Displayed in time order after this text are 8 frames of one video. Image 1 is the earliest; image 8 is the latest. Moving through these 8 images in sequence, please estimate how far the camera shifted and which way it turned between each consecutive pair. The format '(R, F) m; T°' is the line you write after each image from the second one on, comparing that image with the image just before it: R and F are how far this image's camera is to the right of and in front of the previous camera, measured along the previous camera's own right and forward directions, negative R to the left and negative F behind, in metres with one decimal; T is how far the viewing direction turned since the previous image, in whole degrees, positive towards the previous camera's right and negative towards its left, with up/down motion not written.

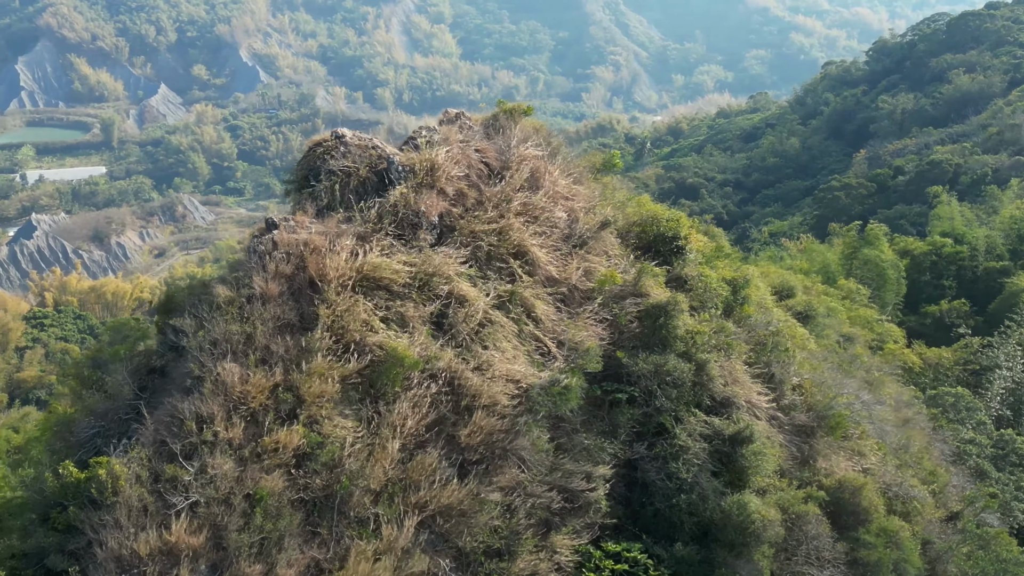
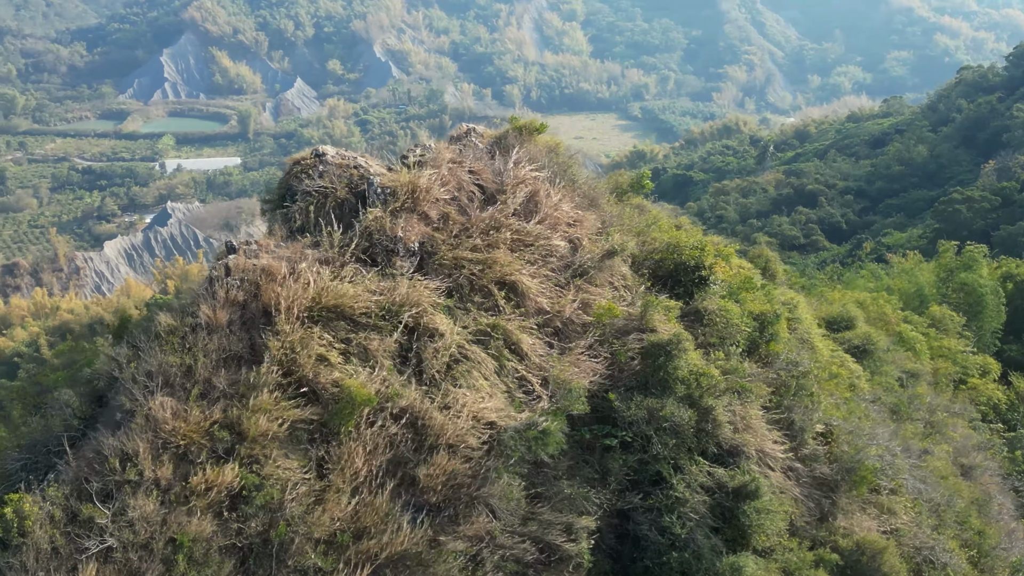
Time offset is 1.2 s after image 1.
(+0.7, +0.4) m; -6°
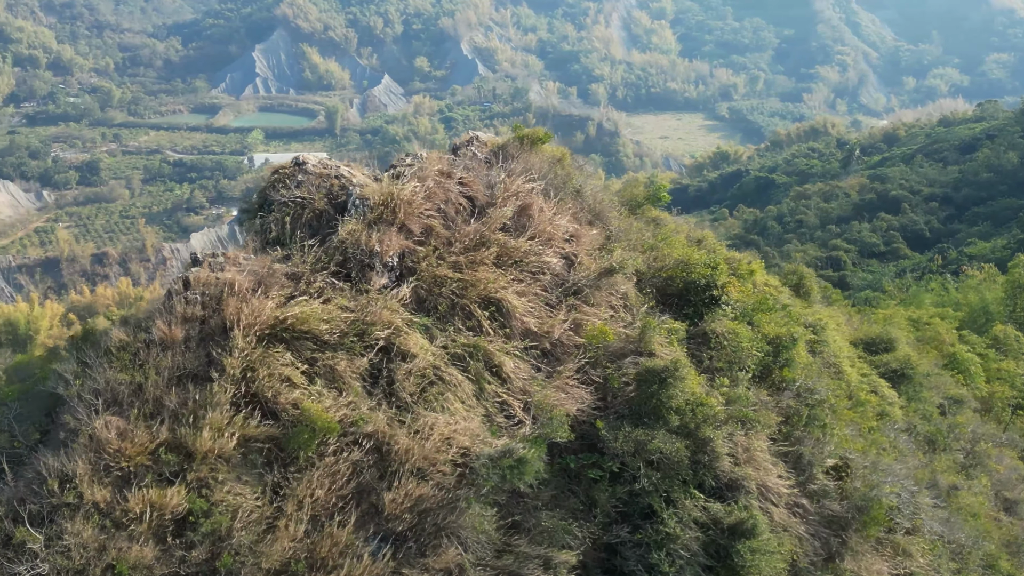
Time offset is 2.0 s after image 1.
(+0.5, +0.3) m; -4°
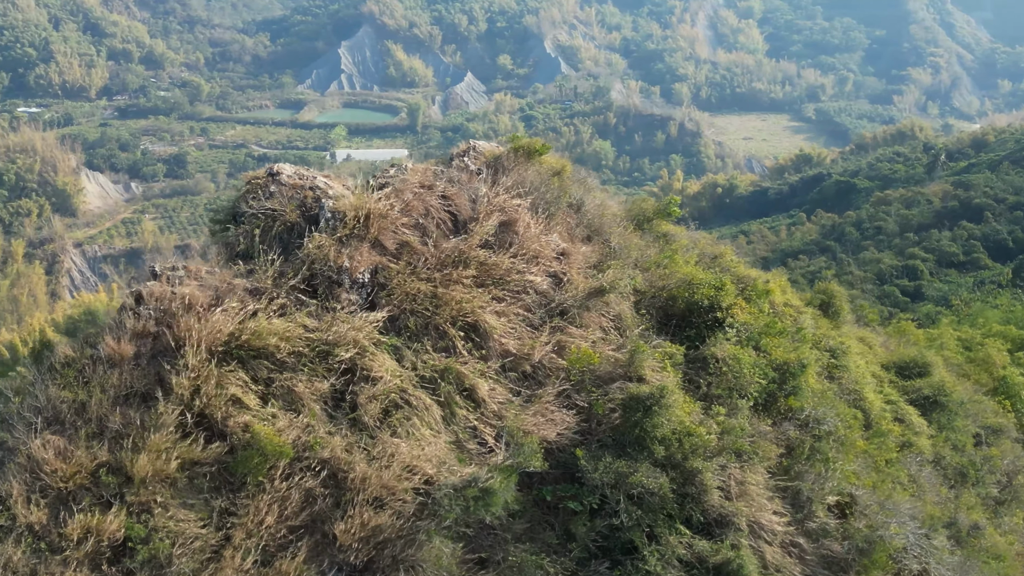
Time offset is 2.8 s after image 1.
(+0.4, +0.3) m; -4°
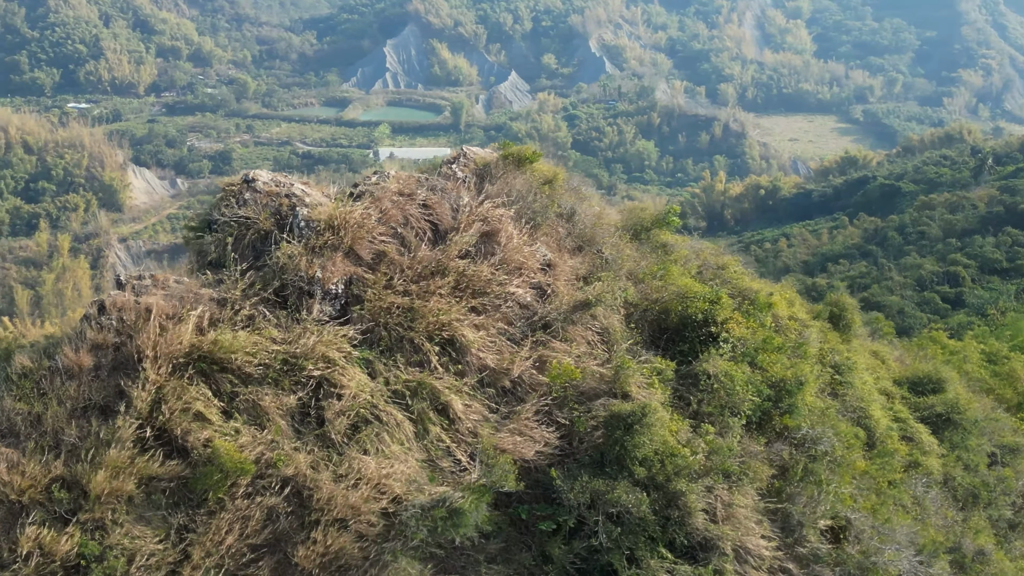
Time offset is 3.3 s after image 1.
(+0.3, +0.2) m; -2°
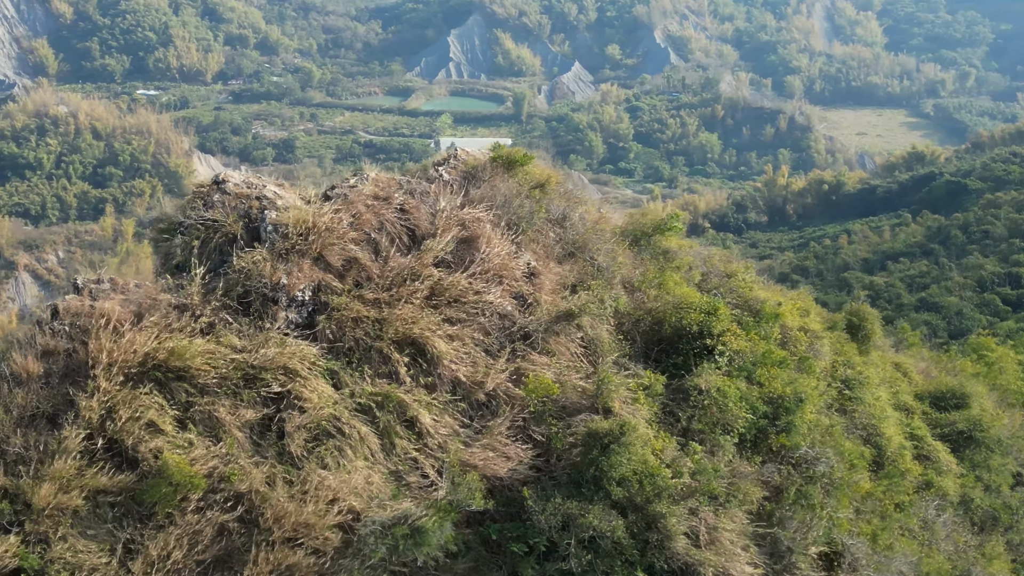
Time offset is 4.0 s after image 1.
(+0.4, +0.2) m; -3°
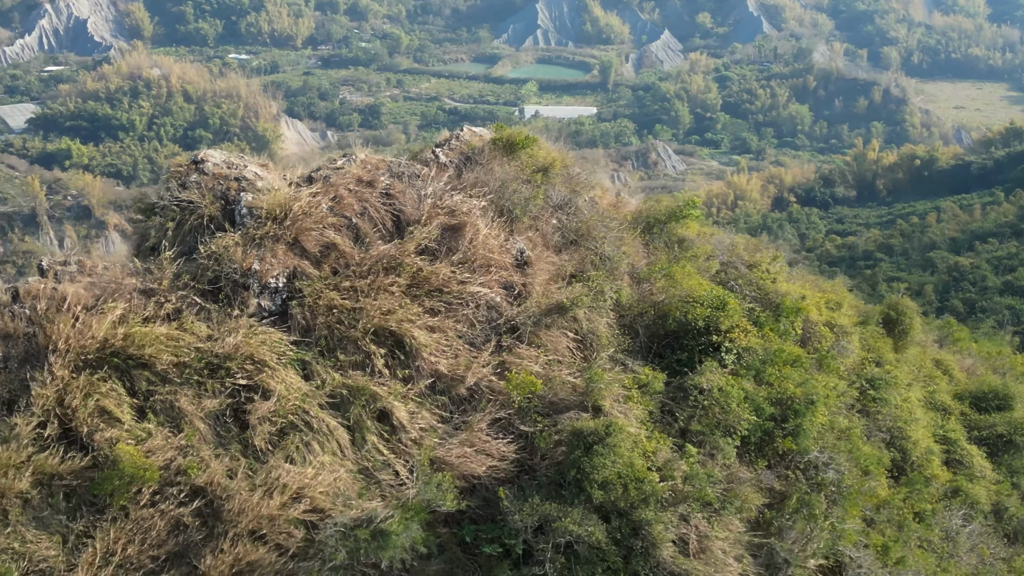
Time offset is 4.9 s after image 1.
(+0.4, +0.2) m; -4°
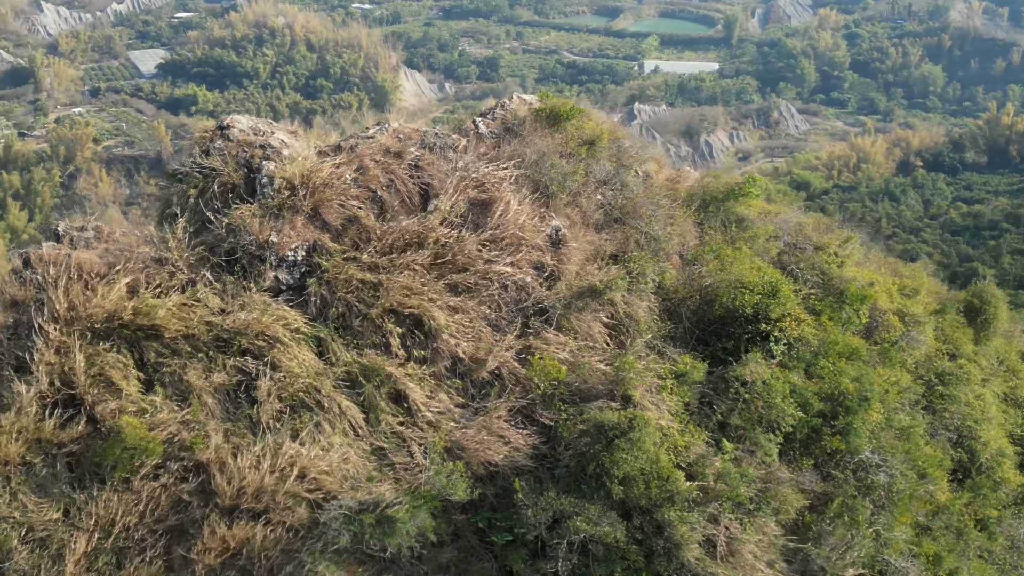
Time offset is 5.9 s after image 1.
(+0.3, +0.2) m; -6°
